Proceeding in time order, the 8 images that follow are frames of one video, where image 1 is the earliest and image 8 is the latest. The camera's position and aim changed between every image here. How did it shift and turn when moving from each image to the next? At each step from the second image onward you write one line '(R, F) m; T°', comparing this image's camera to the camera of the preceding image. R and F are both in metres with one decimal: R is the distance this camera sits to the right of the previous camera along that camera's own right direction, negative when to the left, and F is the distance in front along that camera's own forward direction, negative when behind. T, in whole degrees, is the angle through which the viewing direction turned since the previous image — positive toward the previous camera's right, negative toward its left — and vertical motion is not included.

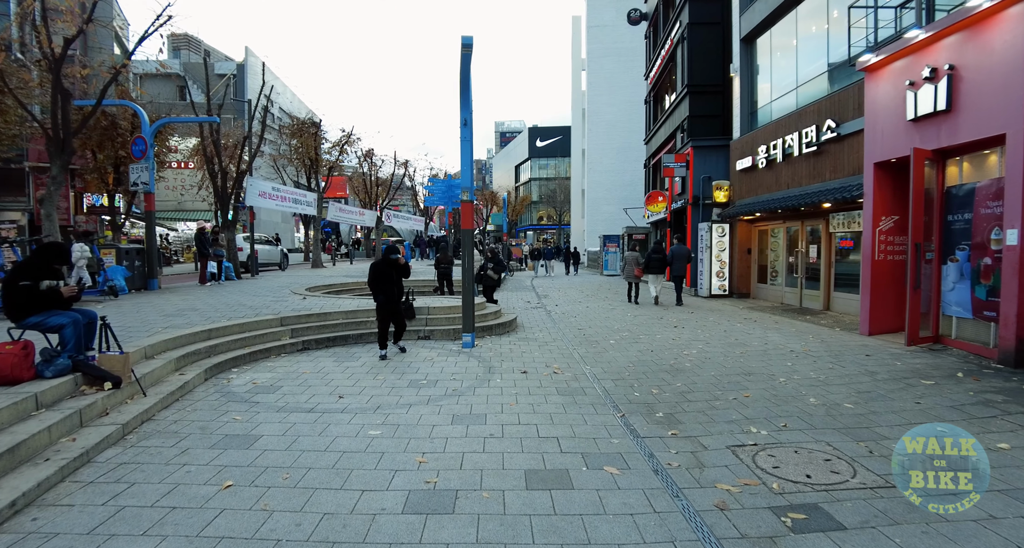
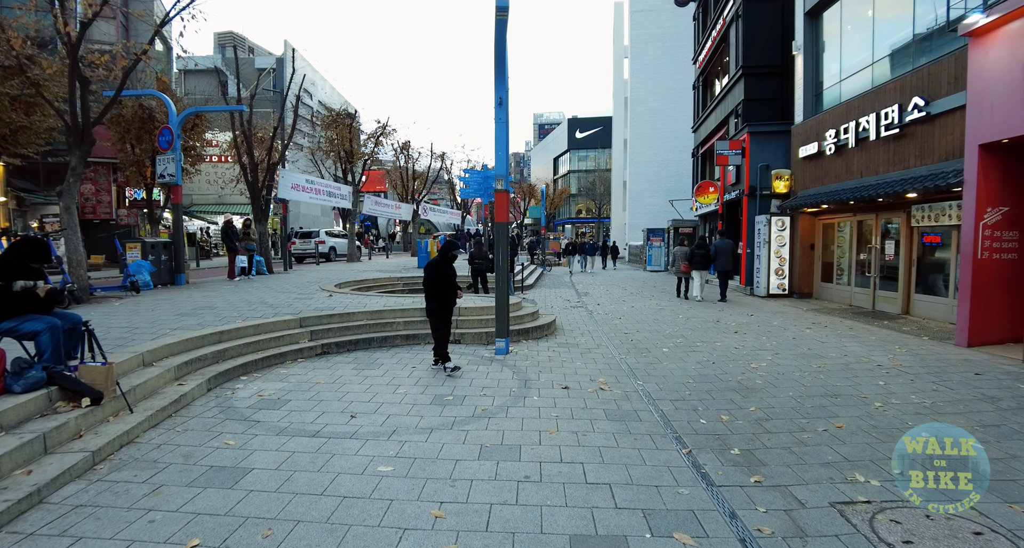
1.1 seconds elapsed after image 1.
(0.0, +0.9) m; -4°
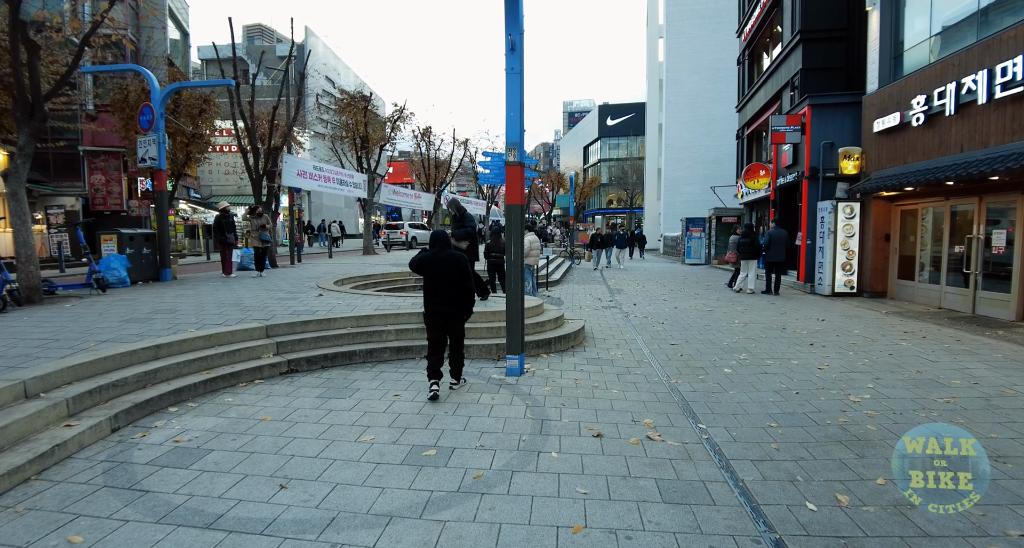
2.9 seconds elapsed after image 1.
(+0.2, +1.7) m; -3°
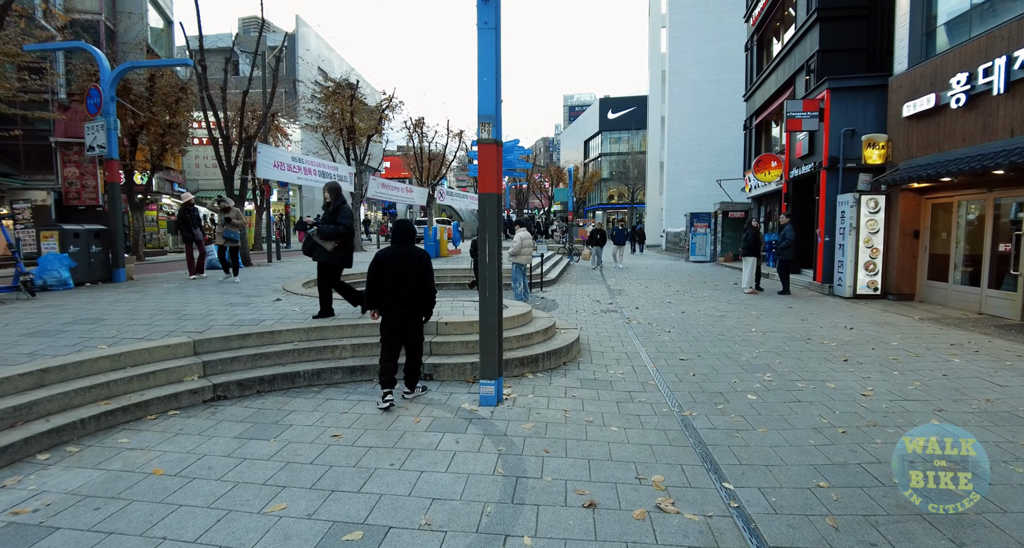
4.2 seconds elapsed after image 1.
(+0.2, +1.1) m; 0°
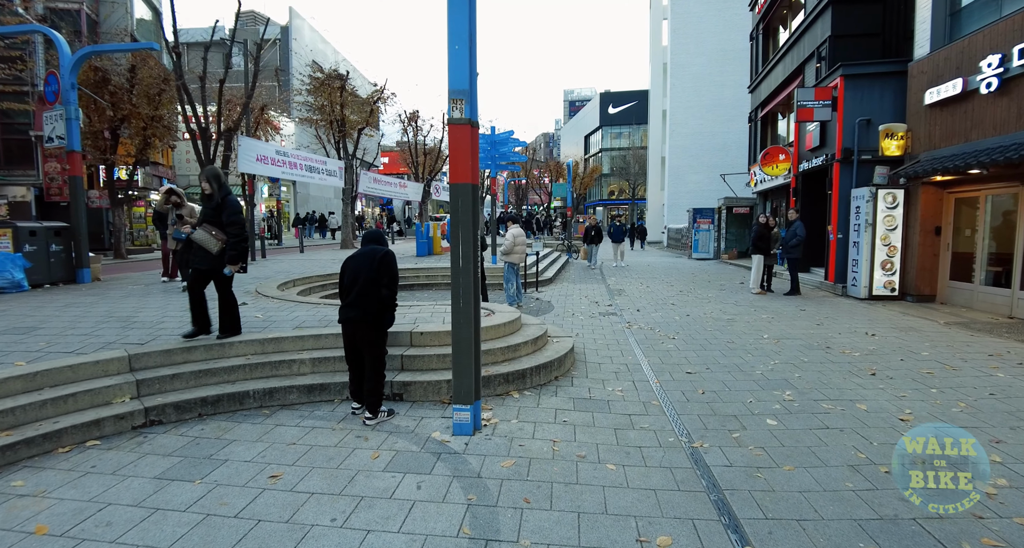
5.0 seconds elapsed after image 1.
(+0.2, +0.7) m; 0°
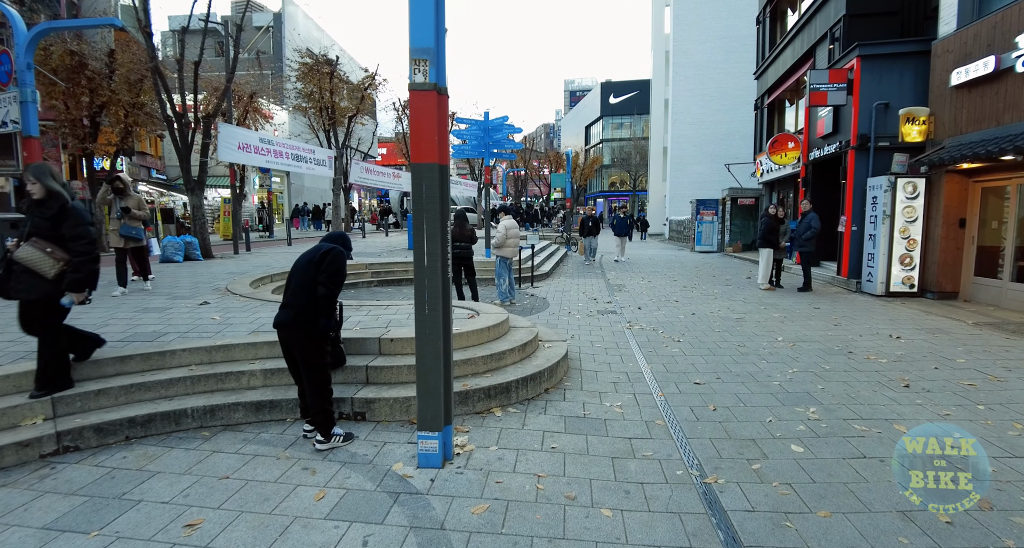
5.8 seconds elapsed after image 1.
(+0.2, +0.7) m; 0°
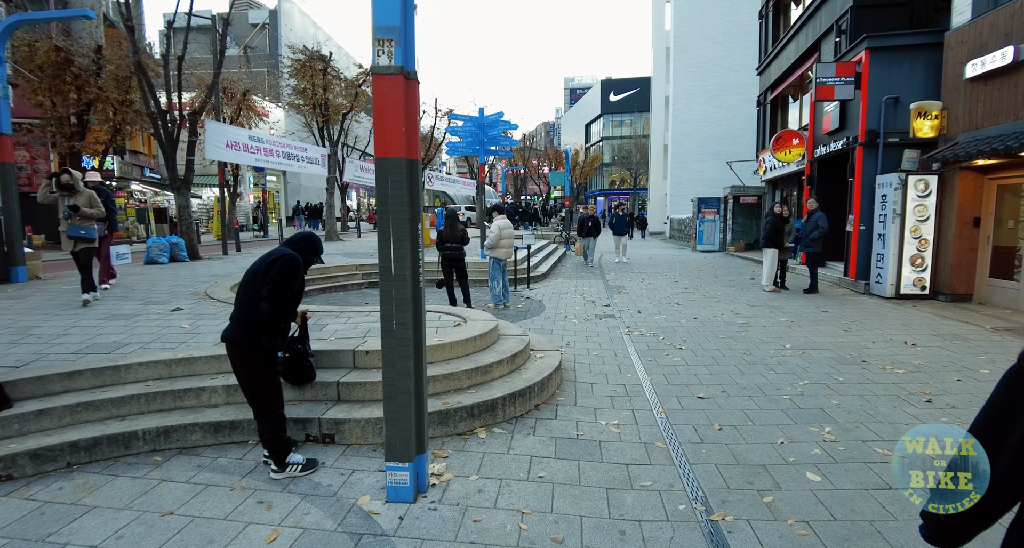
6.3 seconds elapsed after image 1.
(+0.1, +0.4) m; 0°
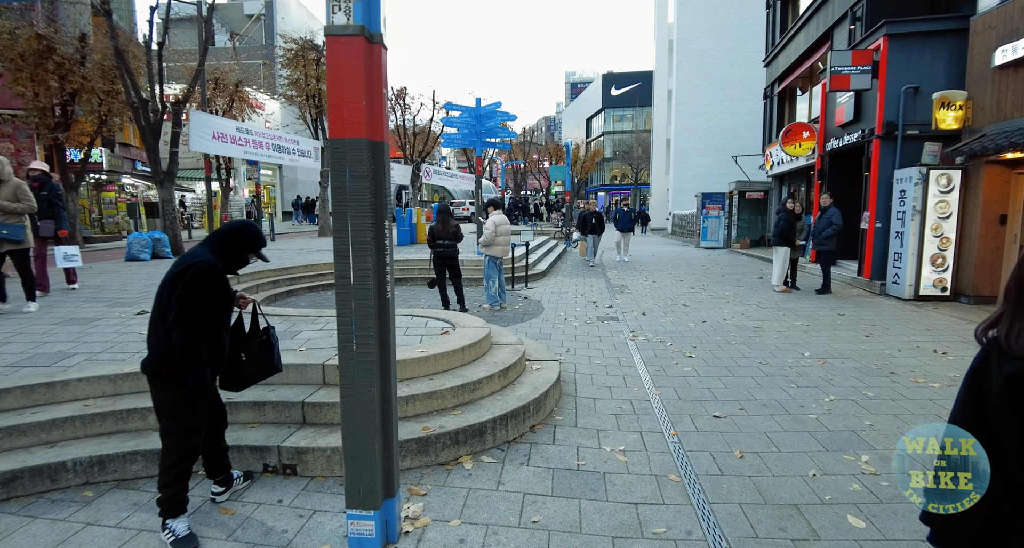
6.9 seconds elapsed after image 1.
(+0.1, +0.5) m; 0°
